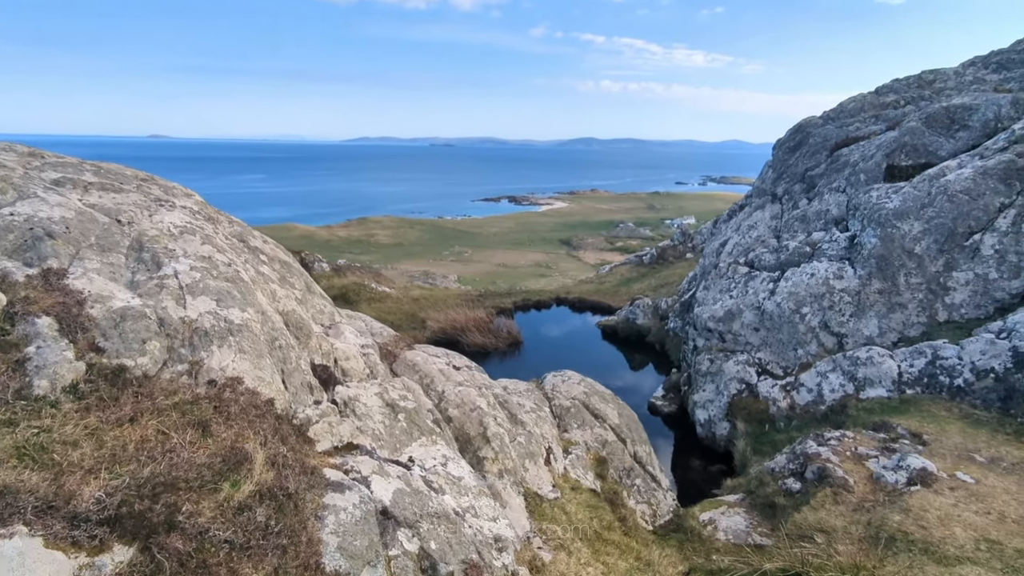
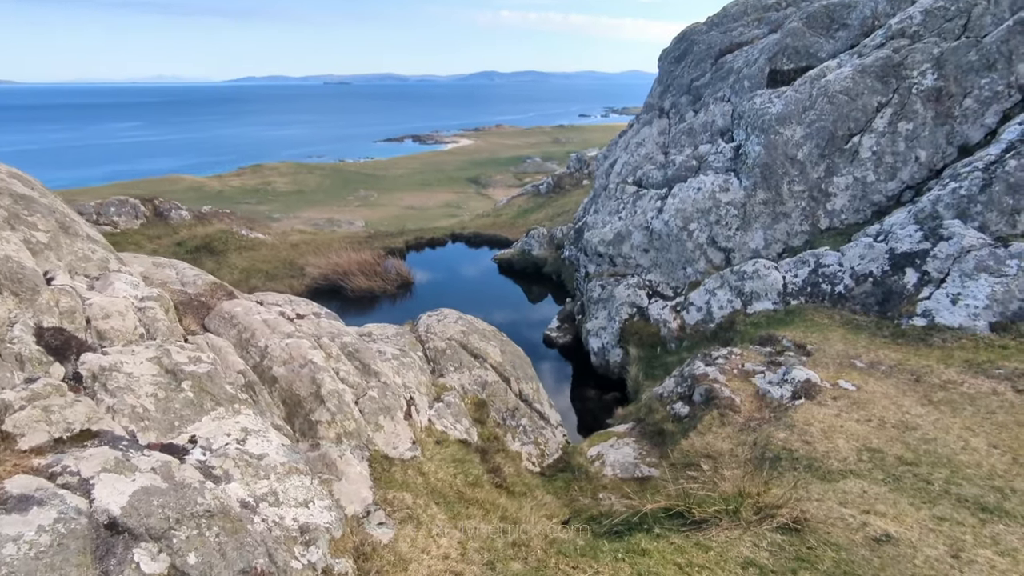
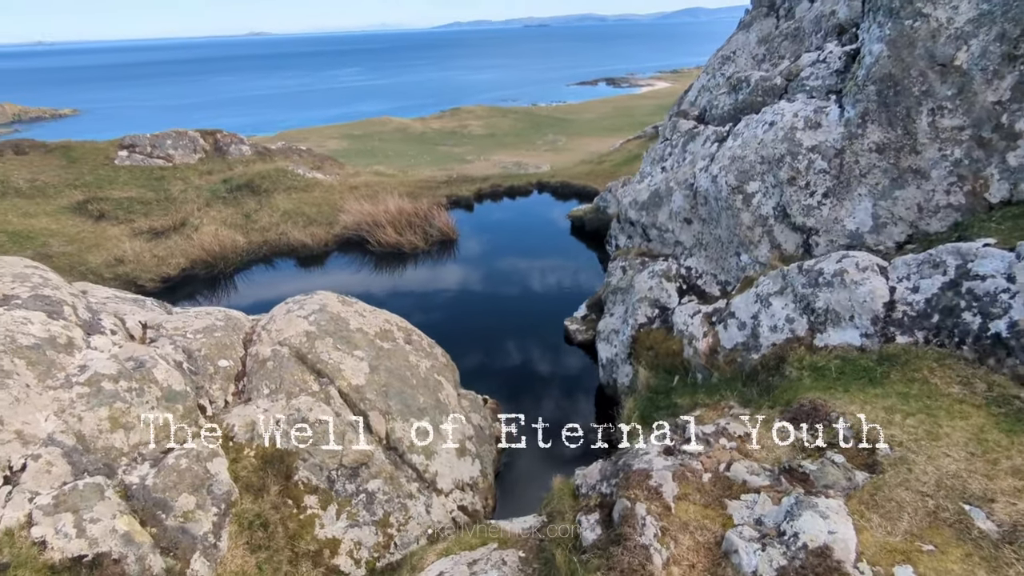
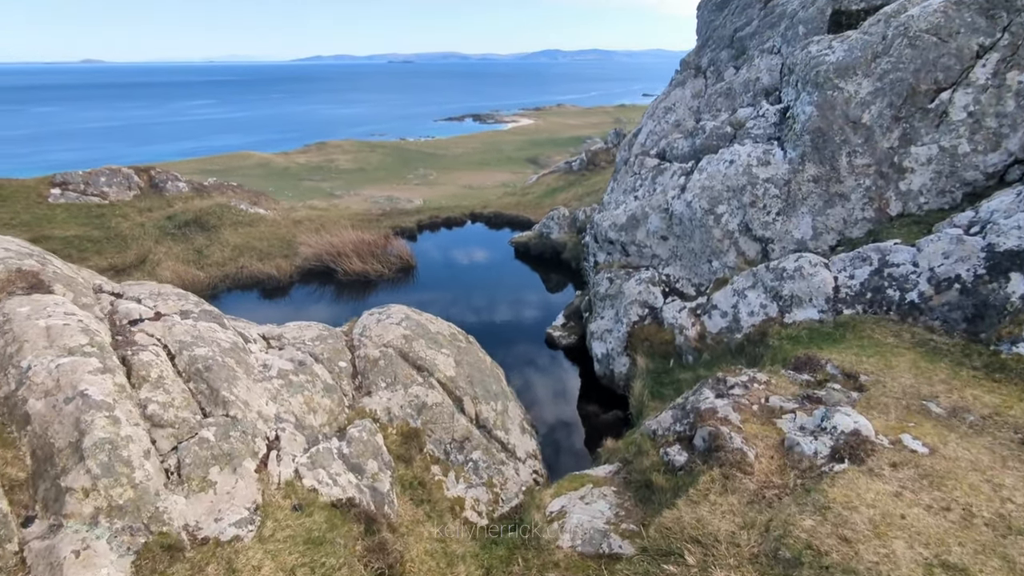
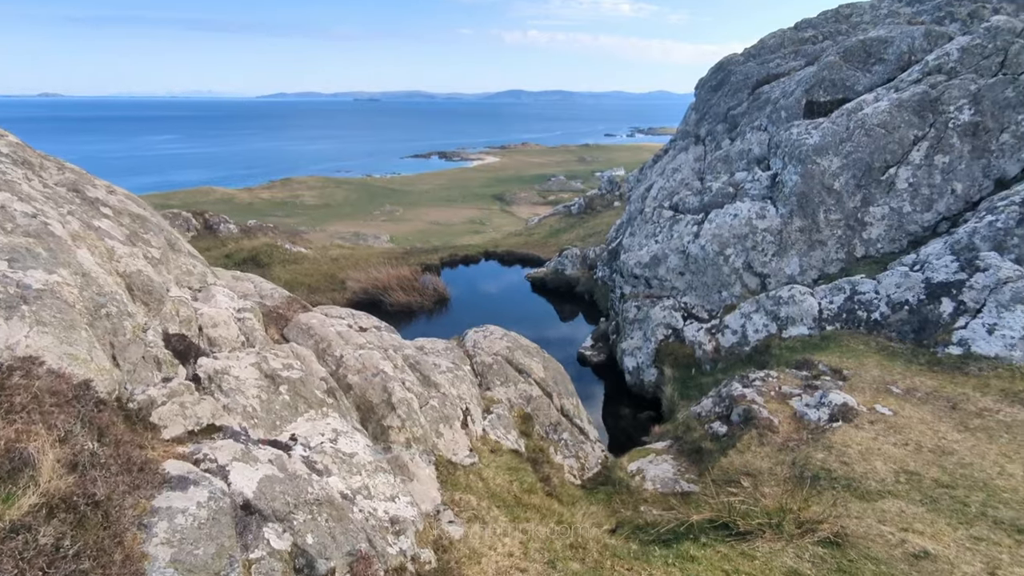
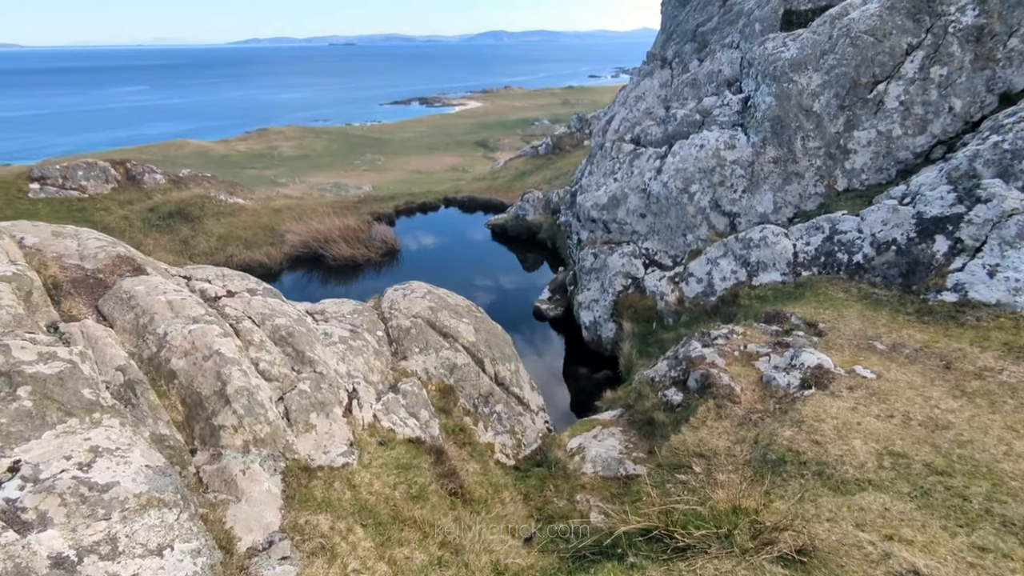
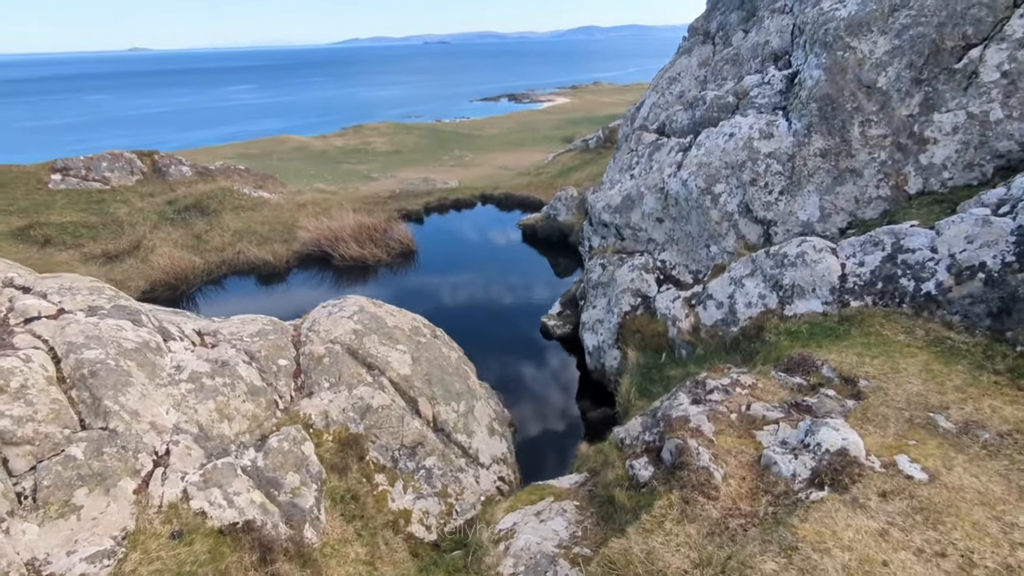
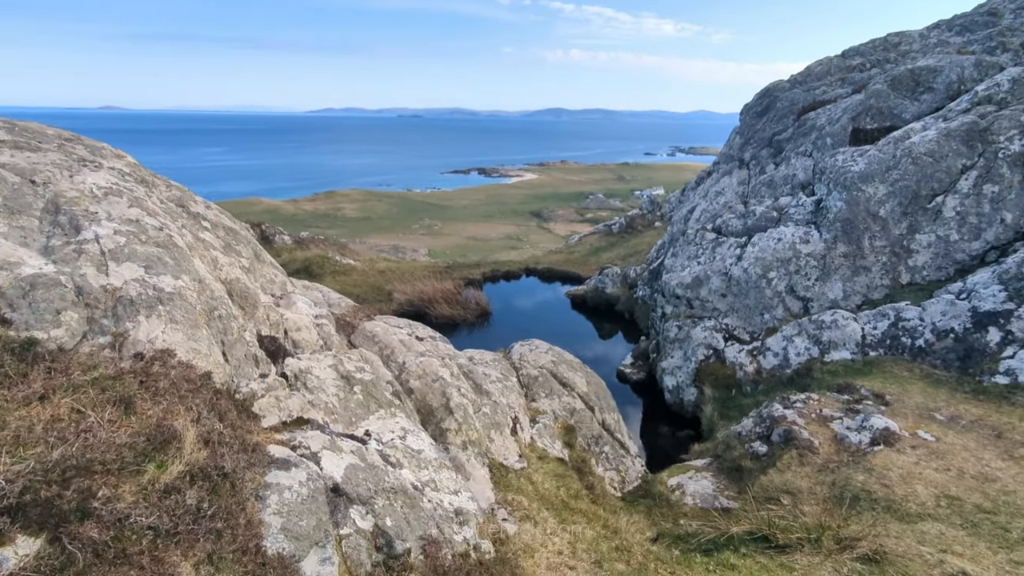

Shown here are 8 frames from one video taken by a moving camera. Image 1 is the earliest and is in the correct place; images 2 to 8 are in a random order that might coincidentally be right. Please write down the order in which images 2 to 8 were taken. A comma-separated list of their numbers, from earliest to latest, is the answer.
8, 5, 2, 6, 4, 7, 3
